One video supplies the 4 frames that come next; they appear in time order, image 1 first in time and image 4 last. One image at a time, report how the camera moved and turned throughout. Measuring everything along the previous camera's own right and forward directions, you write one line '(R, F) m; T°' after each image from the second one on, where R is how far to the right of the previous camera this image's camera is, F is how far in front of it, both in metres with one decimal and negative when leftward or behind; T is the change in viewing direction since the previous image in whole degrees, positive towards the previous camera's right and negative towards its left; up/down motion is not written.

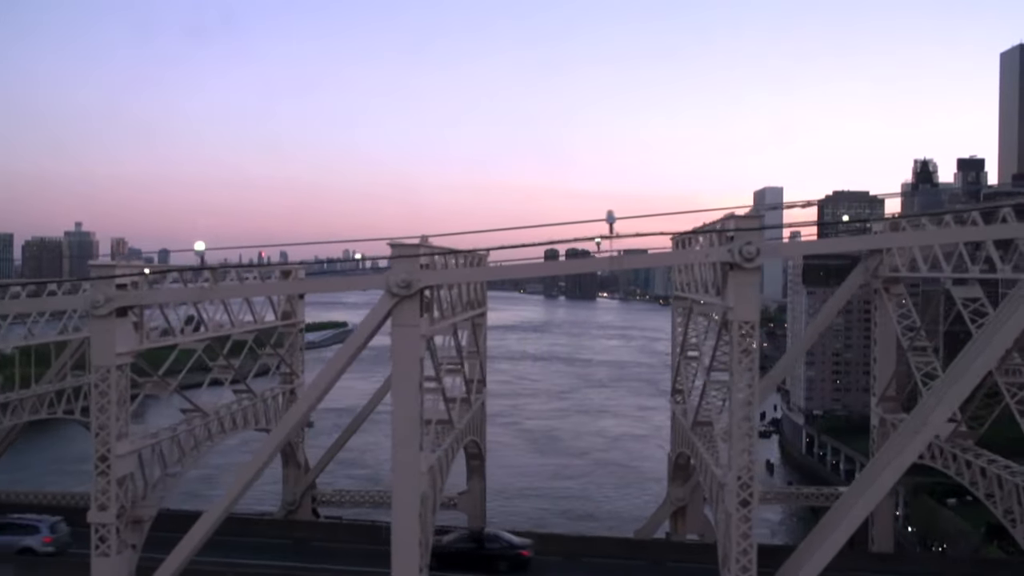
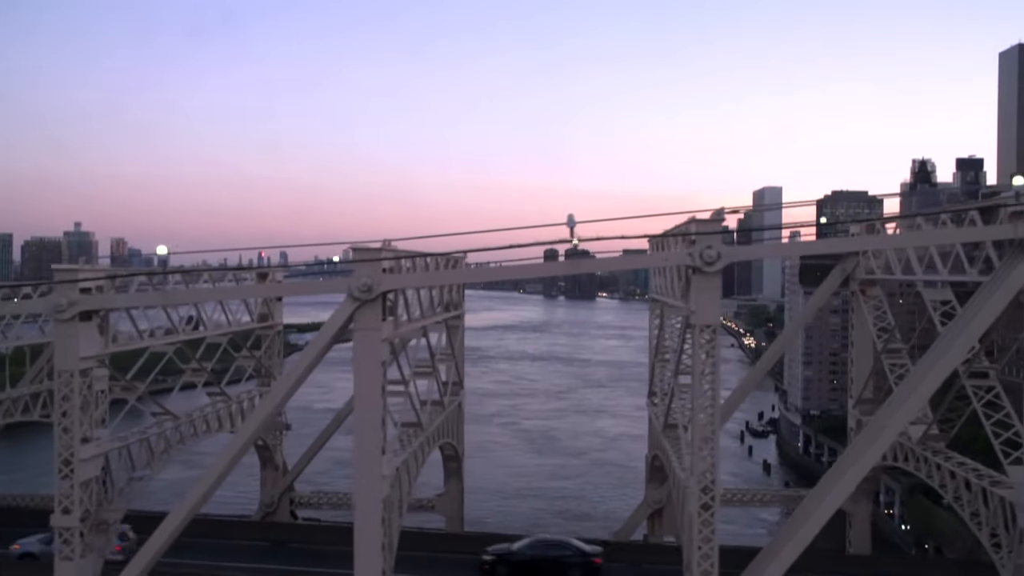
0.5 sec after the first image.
(-1.9, 0.0) m; 0°
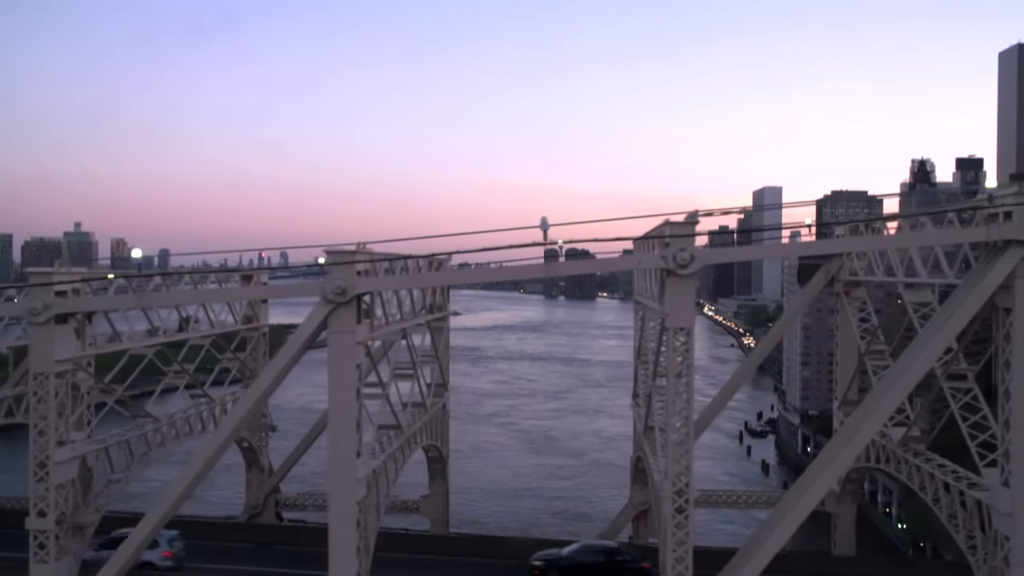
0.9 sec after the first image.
(+0.2, 0.0) m; 0°
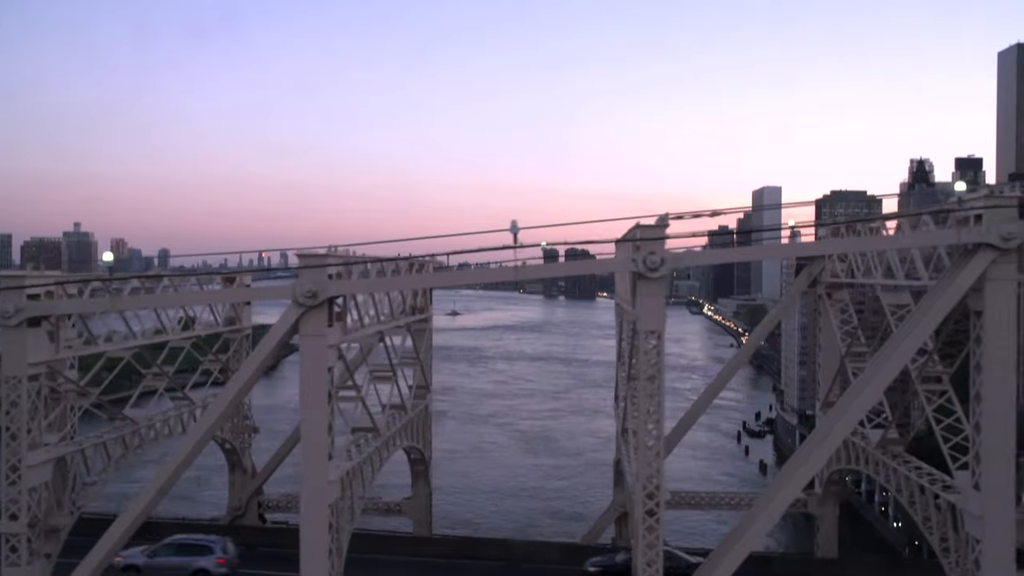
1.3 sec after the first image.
(+0.2, 0.0) m; 0°
